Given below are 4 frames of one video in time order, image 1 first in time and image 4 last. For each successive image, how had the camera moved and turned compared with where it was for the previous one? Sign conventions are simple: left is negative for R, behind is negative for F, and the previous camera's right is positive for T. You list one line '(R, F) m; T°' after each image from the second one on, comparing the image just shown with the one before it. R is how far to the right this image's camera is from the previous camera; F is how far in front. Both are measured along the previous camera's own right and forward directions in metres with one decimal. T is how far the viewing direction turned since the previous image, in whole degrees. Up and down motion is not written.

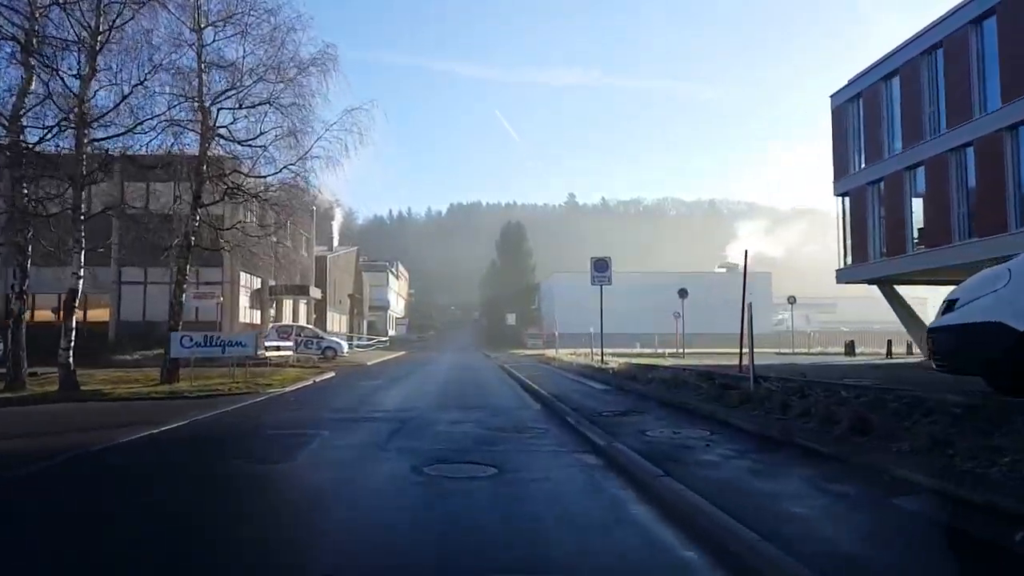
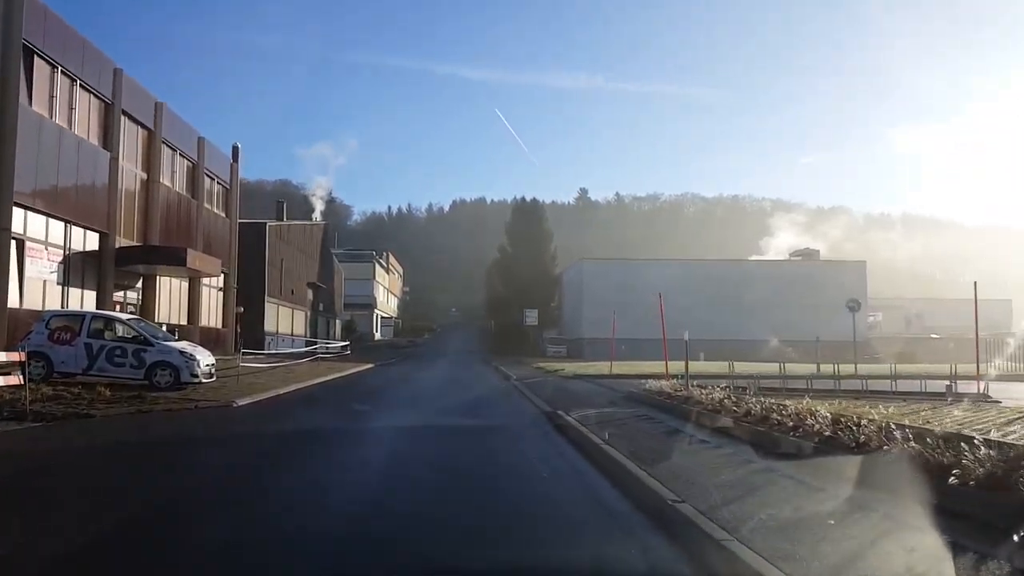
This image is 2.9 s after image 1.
(-0.7, +14.5) m; 0°
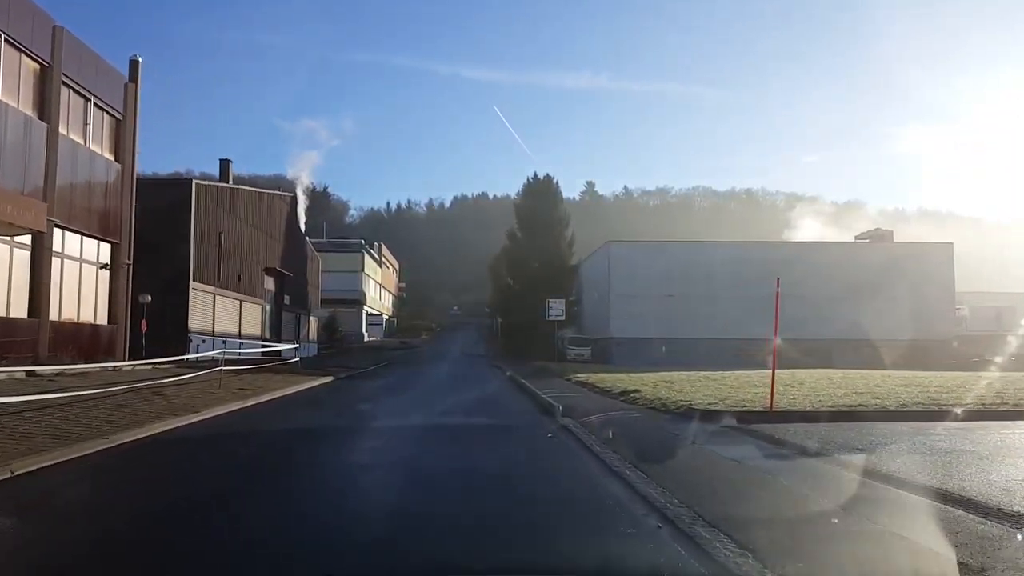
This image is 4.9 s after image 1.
(-0.5, +8.7) m; 0°
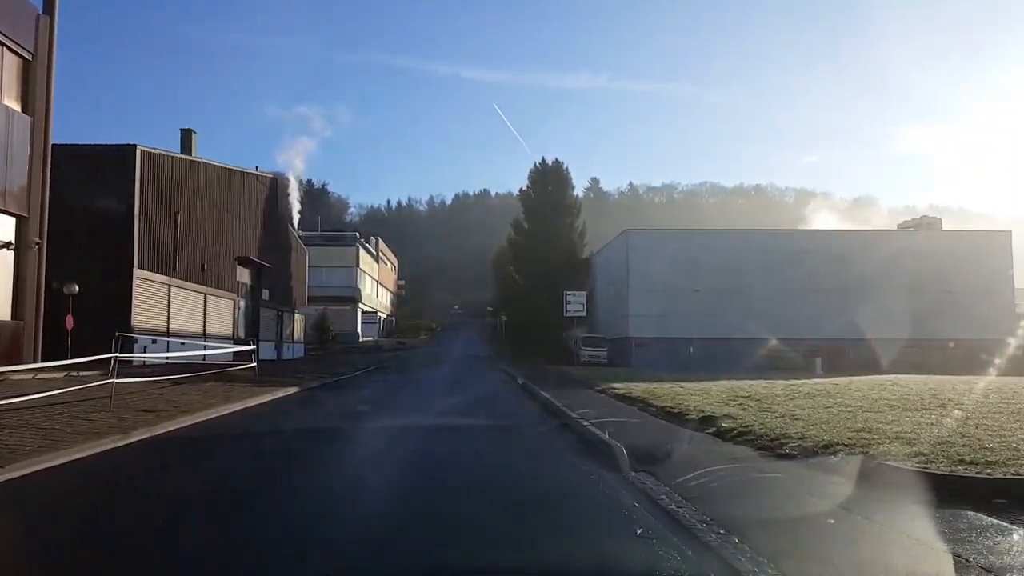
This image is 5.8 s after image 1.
(-0.2, +4.0) m; 0°
